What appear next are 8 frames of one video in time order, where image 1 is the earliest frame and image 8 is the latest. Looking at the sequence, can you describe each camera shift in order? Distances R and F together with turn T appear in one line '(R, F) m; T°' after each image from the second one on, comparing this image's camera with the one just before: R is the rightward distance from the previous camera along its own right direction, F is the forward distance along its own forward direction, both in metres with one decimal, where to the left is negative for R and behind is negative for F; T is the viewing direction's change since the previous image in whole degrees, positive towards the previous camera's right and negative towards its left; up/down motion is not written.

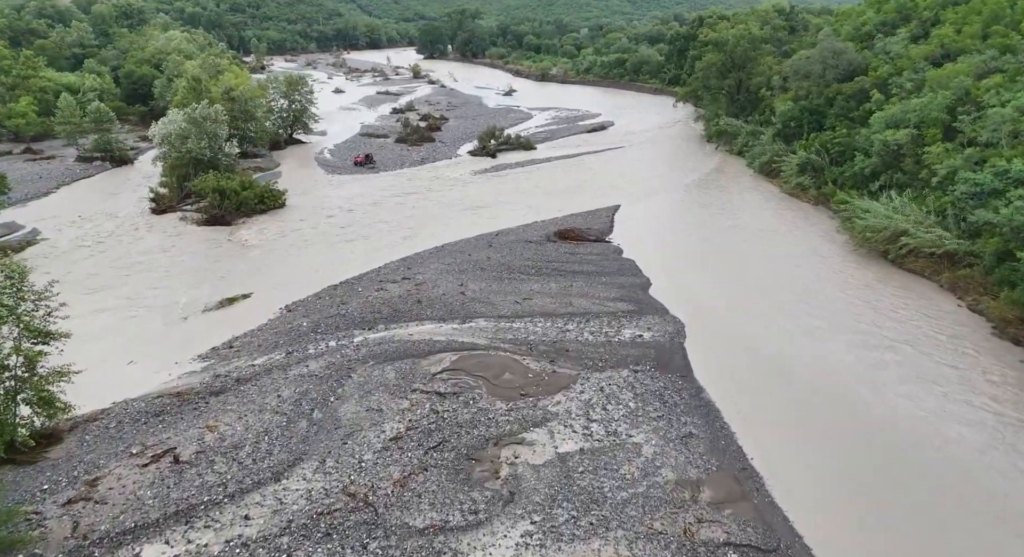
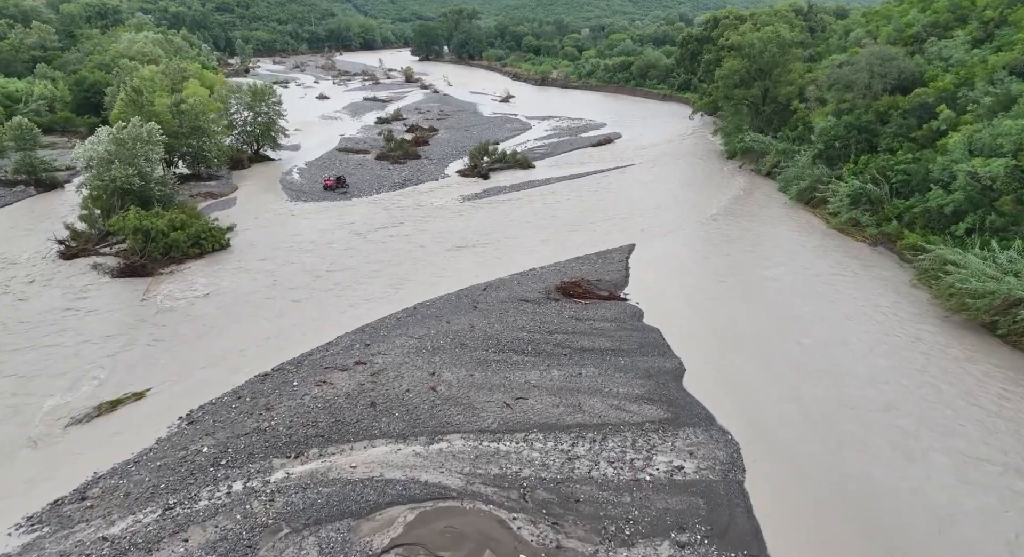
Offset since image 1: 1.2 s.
(+0.3, +5.2) m; 0°
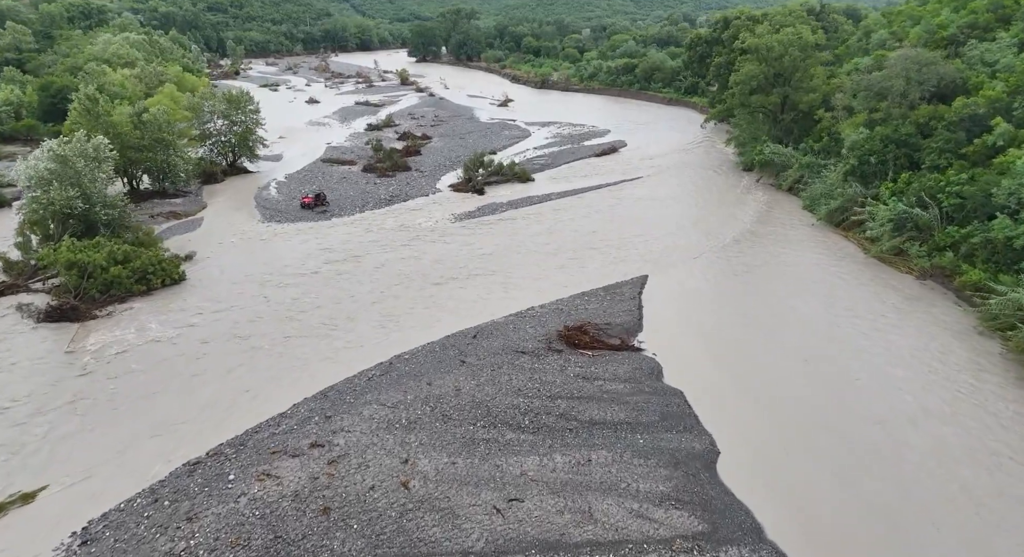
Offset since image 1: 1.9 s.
(+0.1, +3.1) m; 0°
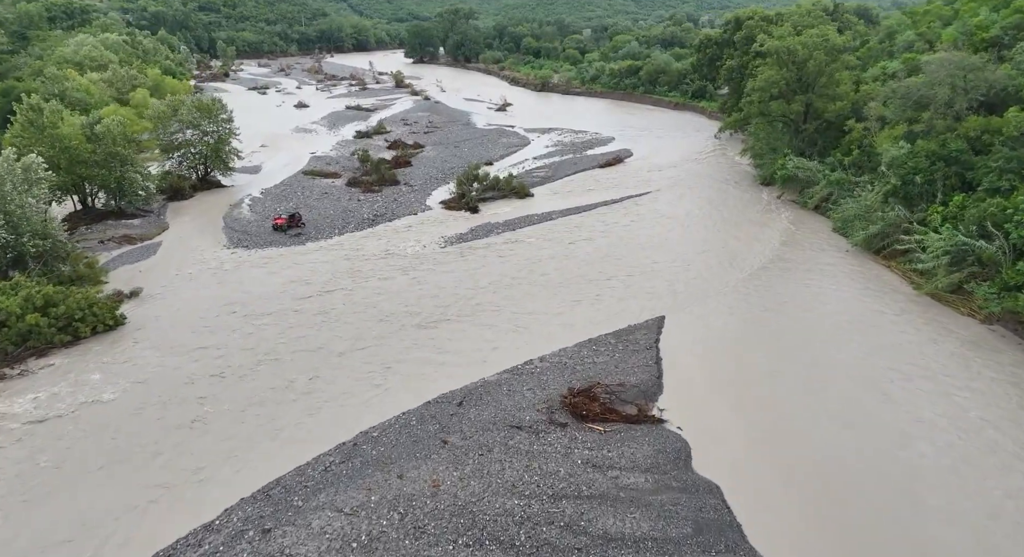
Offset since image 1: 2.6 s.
(+0.1, +3.1) m; 0°
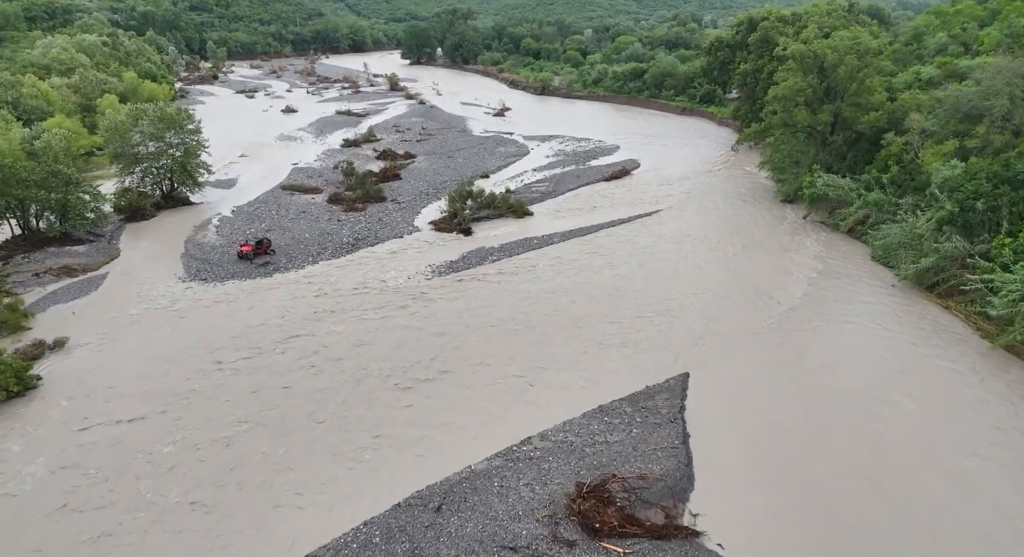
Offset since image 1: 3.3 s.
(+0.1, +3.1) m; 0°
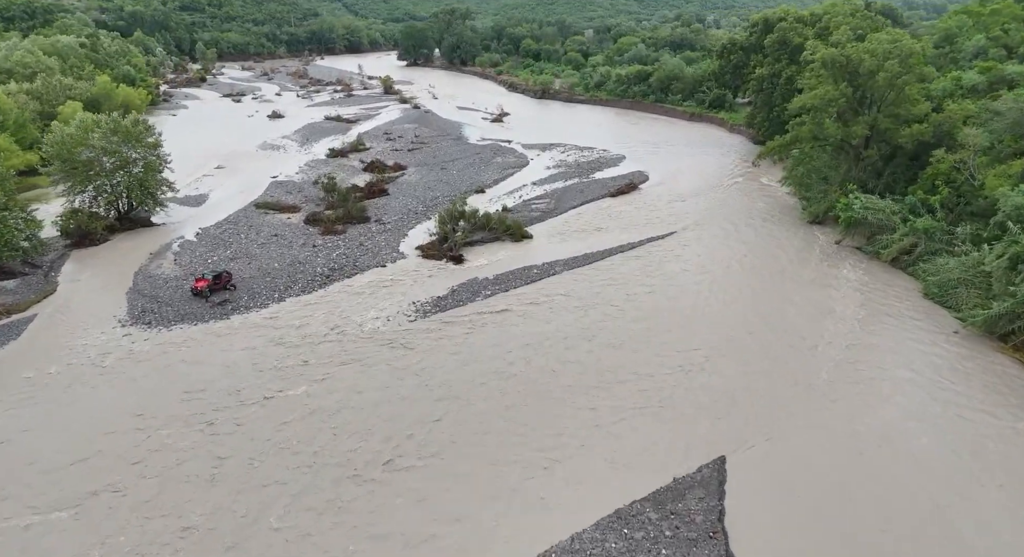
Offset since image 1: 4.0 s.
(+0.1, +3.1) m; 0°
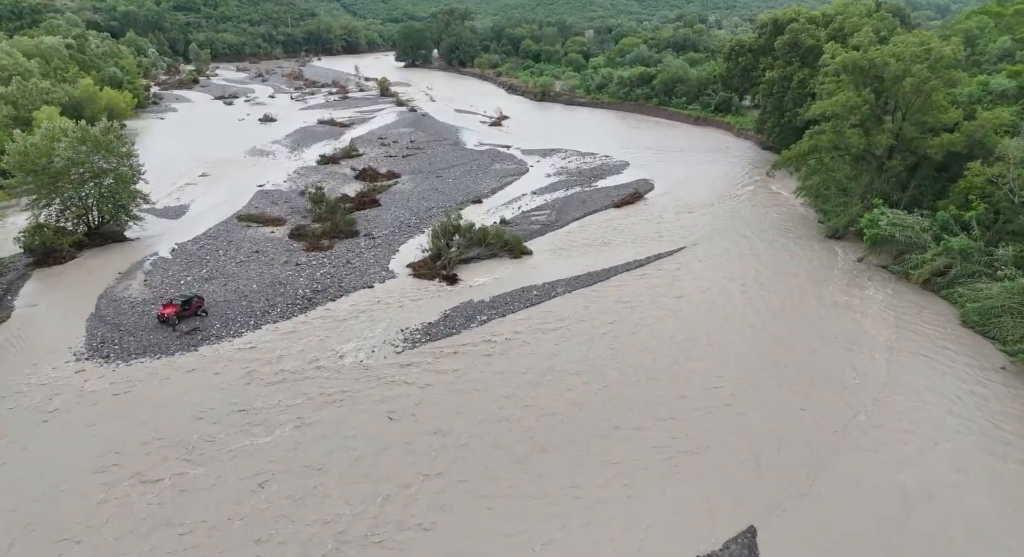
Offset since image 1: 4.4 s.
(+0.1, +1.8) m; 0°
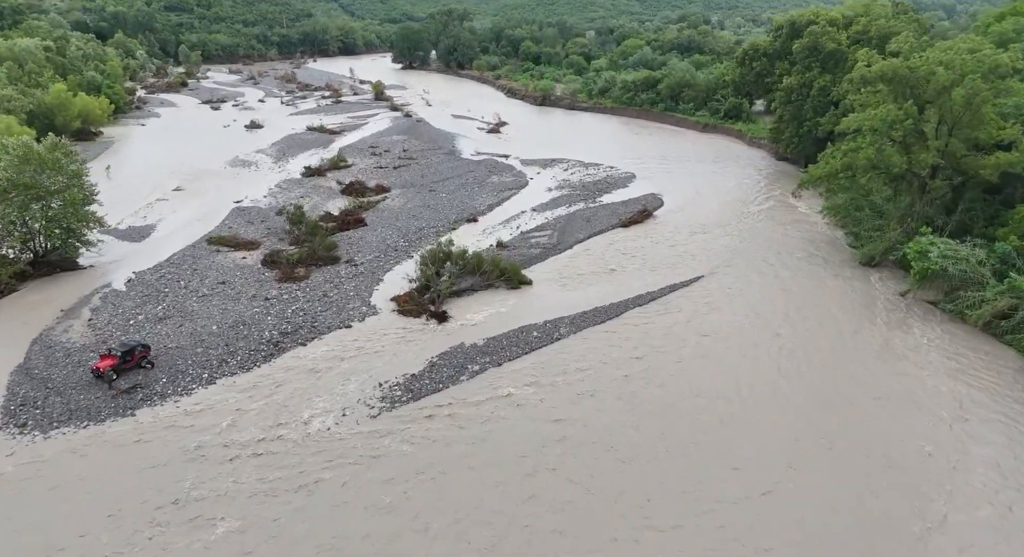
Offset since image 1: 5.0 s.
(+0.1, +2.7) m; 0°
